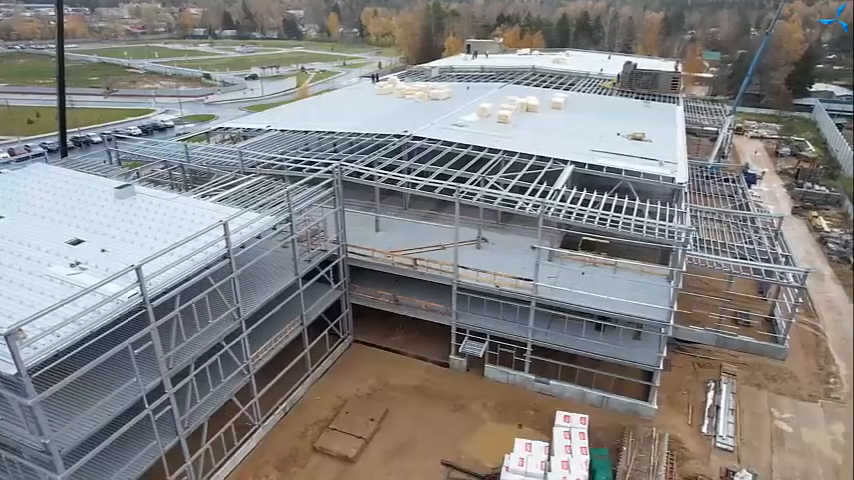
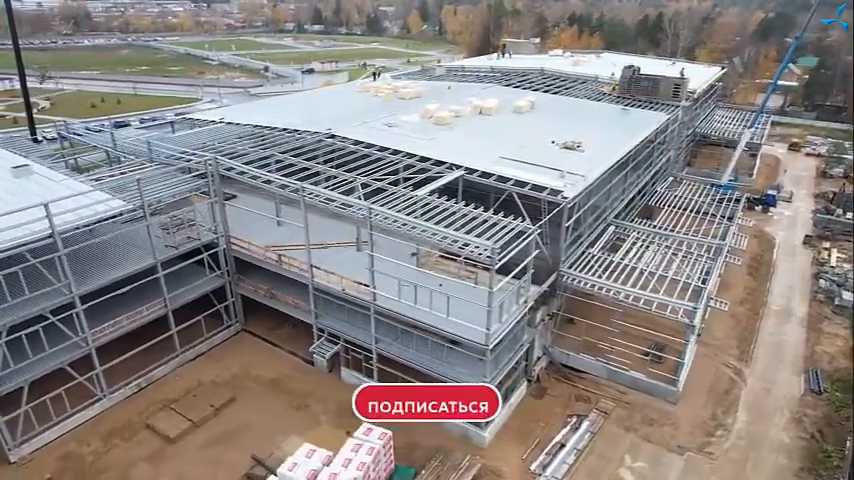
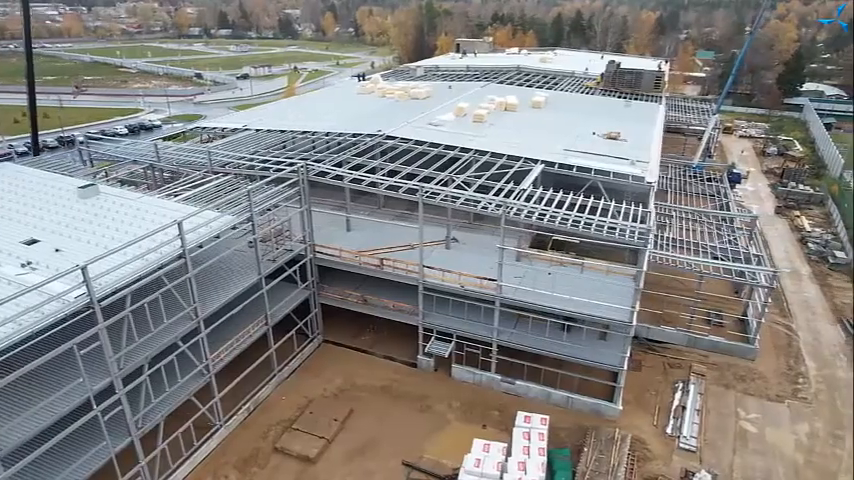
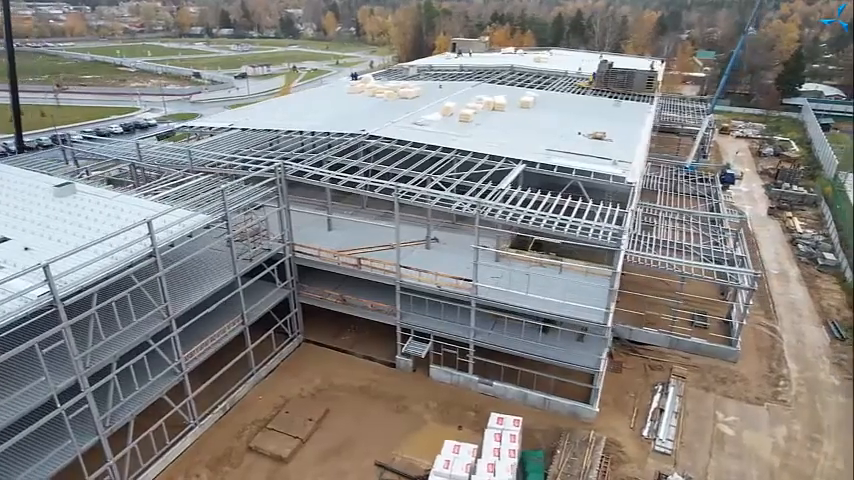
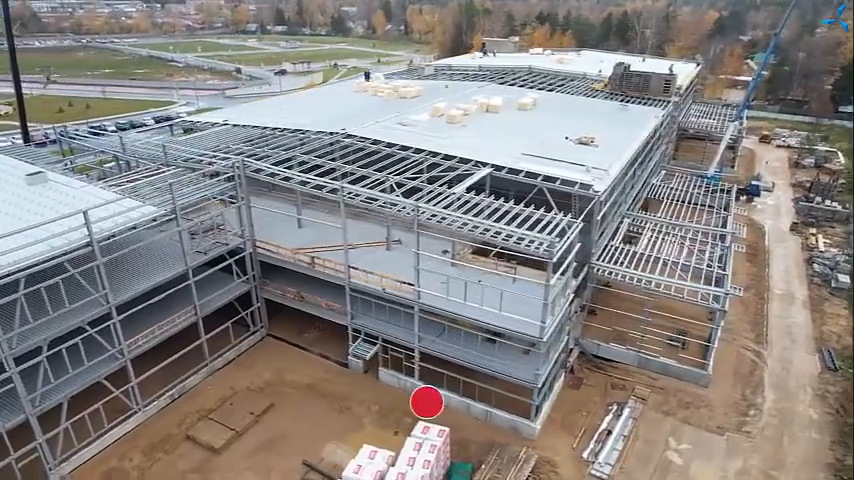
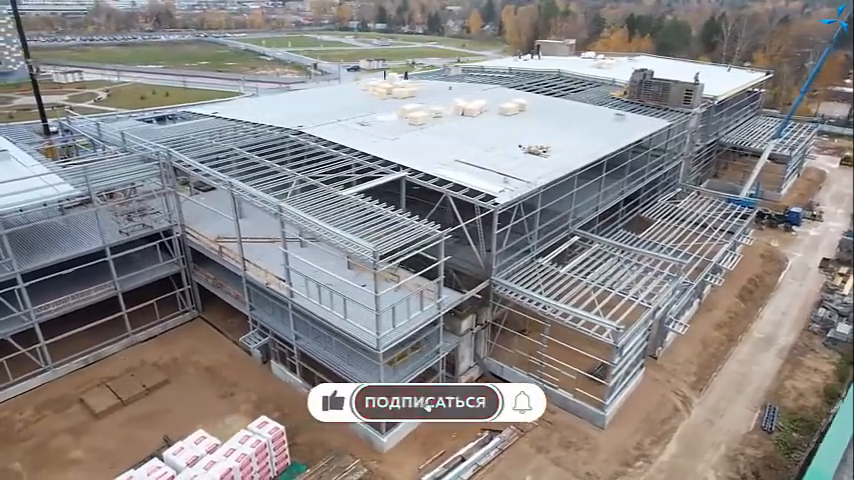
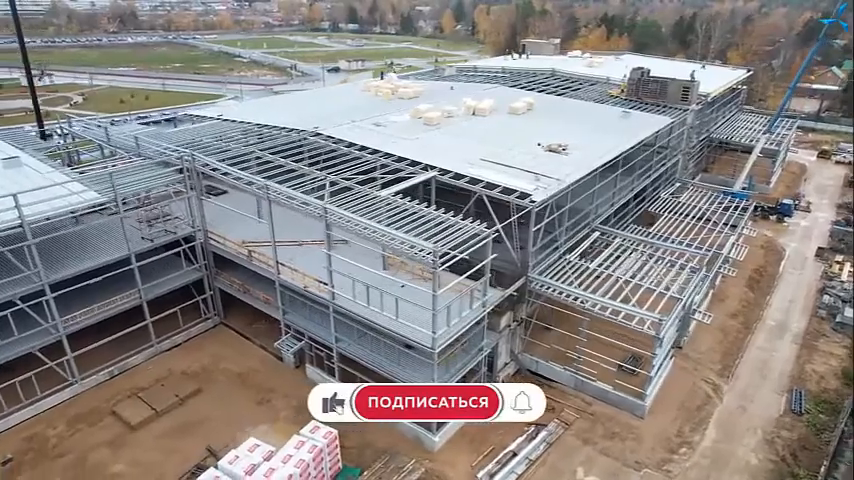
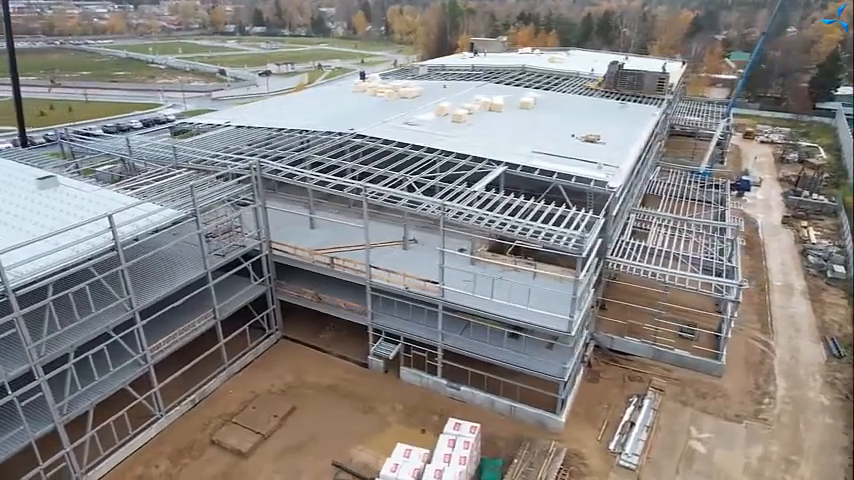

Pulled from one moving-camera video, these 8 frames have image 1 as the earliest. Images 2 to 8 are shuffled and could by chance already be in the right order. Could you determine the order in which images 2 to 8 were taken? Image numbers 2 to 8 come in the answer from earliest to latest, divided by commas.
3, 4, 8, 5, 2, 7, 6
